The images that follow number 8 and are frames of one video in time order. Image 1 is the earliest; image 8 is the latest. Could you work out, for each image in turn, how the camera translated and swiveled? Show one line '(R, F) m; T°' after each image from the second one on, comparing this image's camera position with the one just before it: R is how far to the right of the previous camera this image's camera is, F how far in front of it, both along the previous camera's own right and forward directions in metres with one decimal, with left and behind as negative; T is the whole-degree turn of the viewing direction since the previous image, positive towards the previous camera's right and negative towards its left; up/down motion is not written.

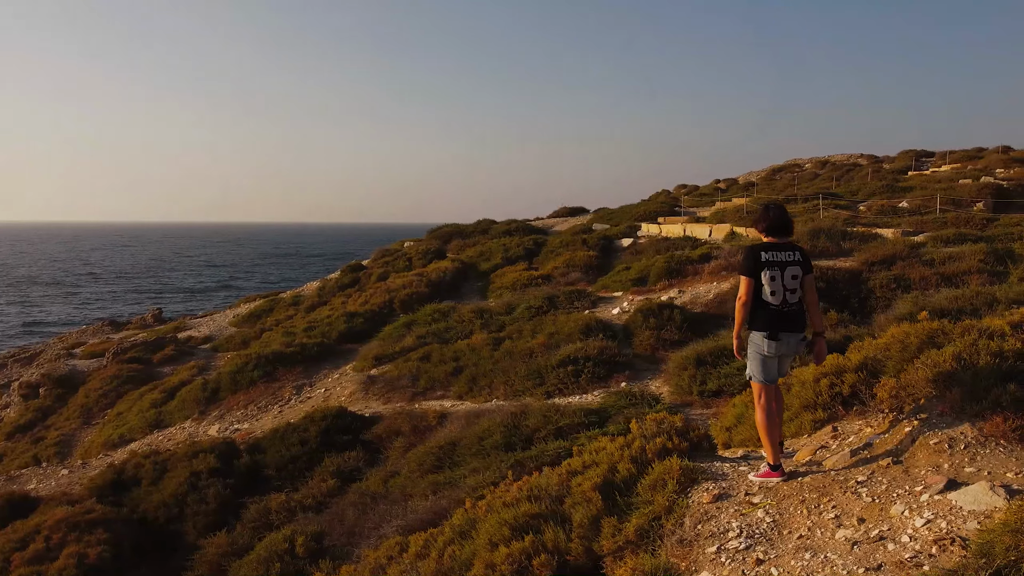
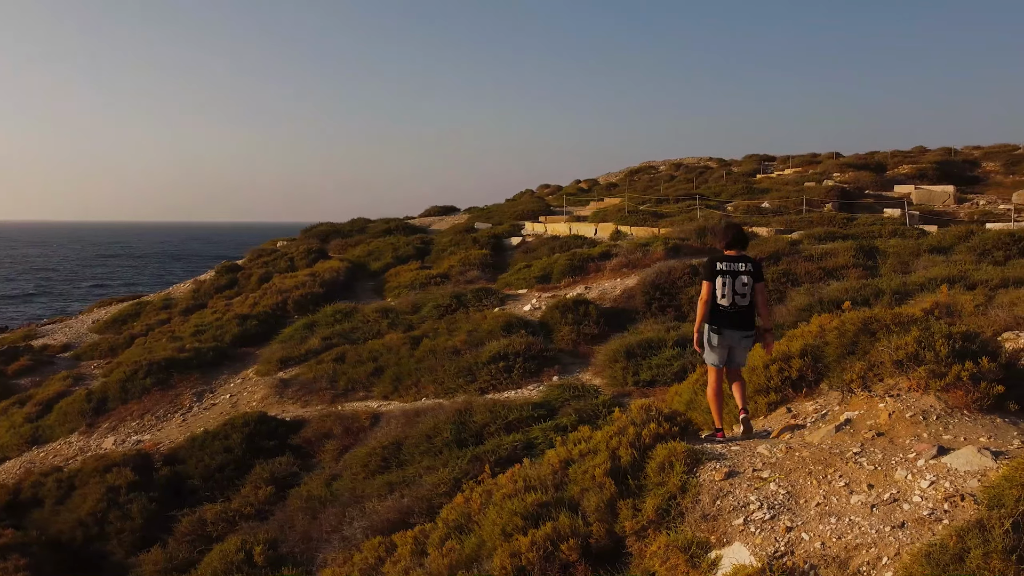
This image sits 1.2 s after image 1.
(-0.8, -0.1) m; +10°
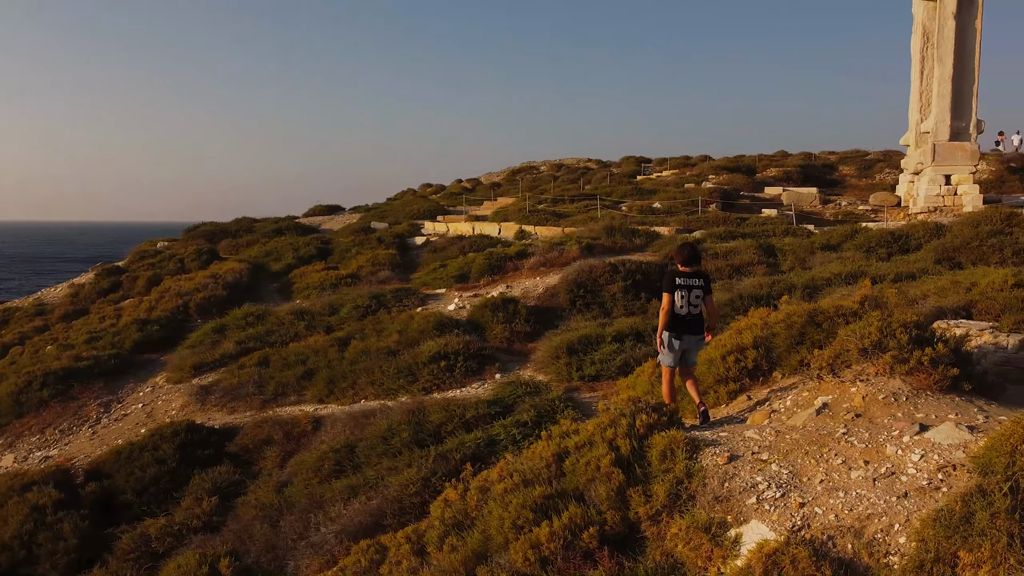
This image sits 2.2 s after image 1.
(-0.7, 0.0) m; +9°
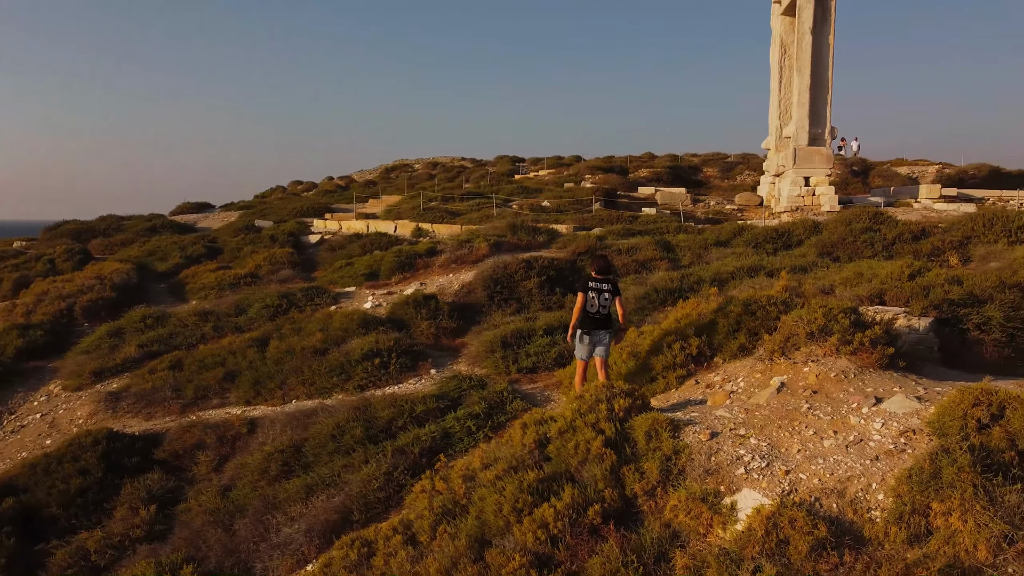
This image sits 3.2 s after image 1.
(-0.7, -0.1) m; +10°
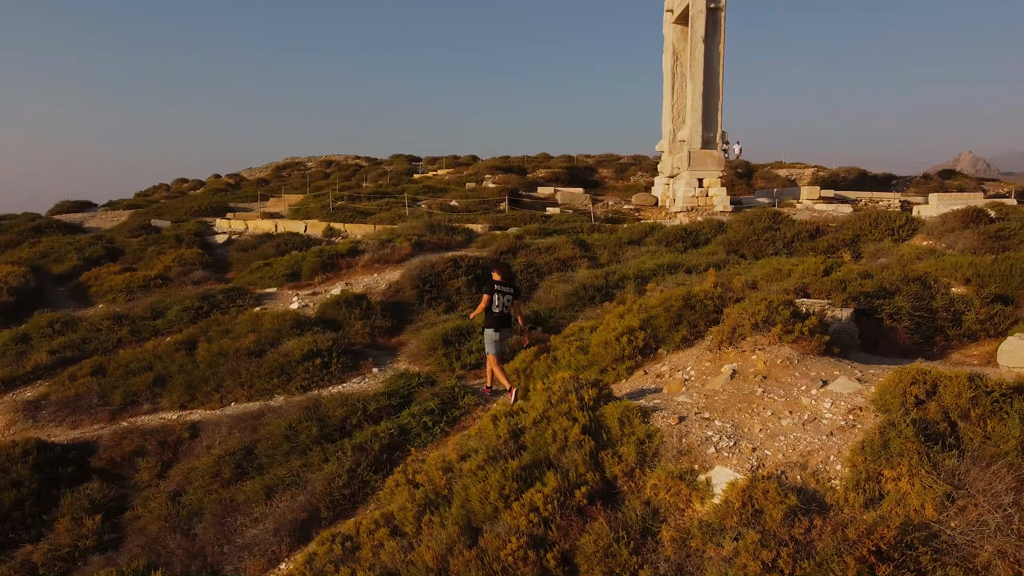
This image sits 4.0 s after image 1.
(-0.6, -0.2) m; +8°
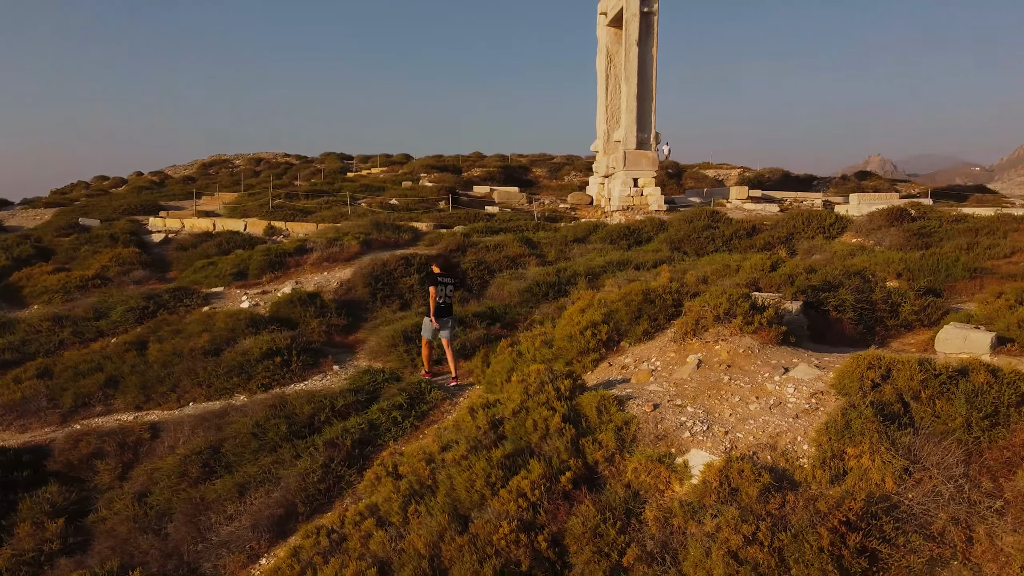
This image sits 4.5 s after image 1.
(-0.3, -0.2) m; +5°
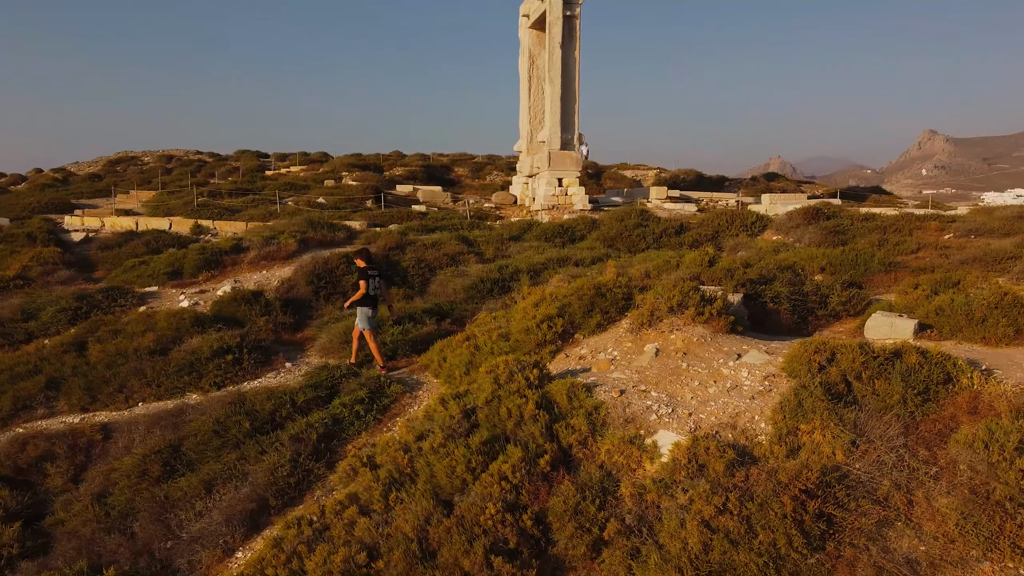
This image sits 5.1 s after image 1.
(-0.4, -0.2) m; +6°
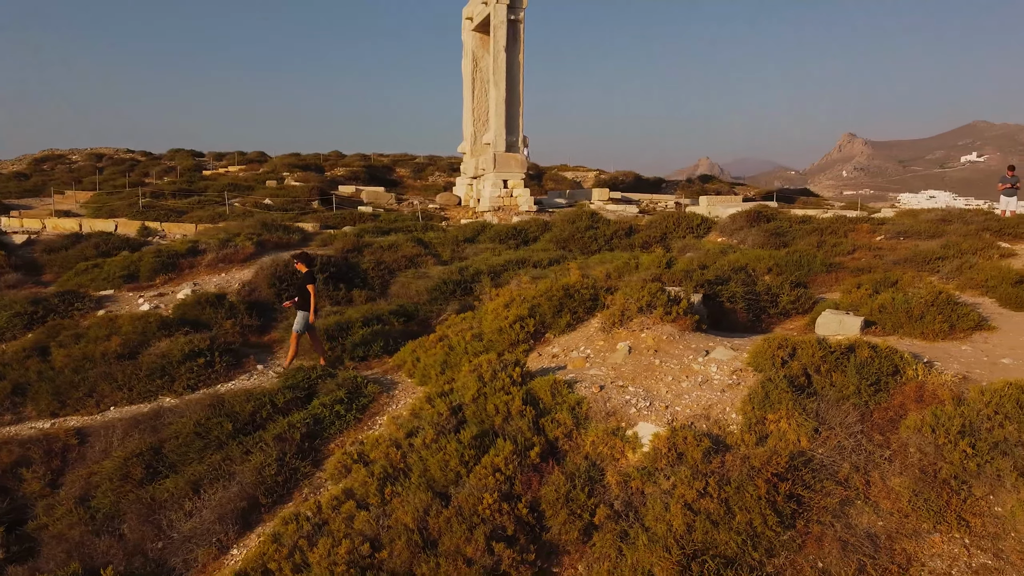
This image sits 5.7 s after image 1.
(-0.4, -0.3) m; +5°
